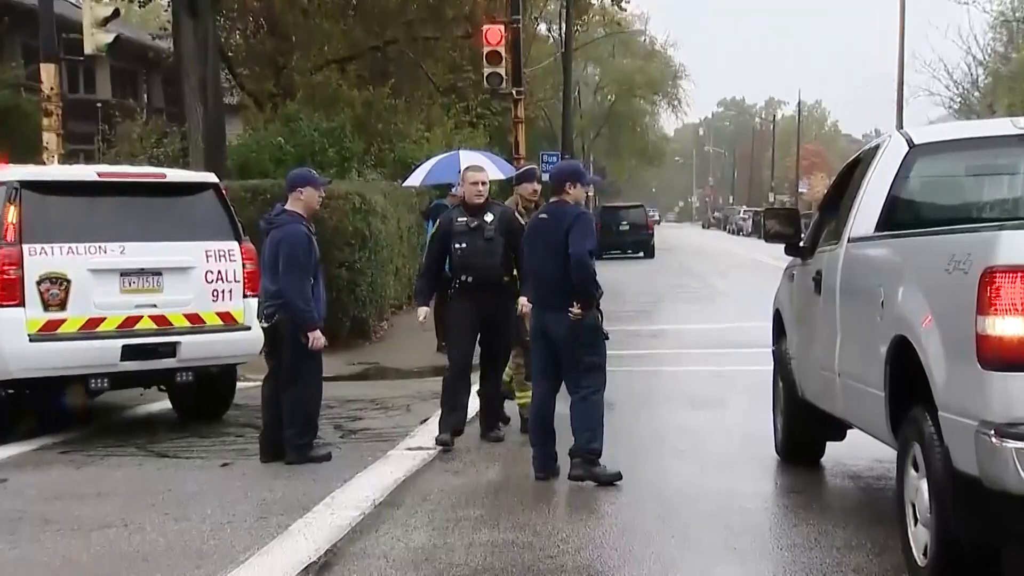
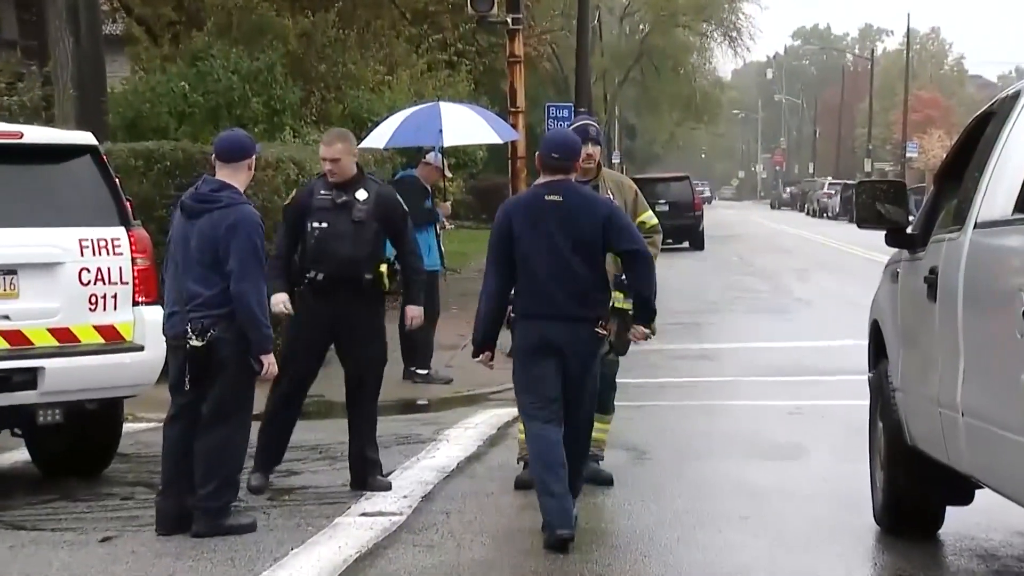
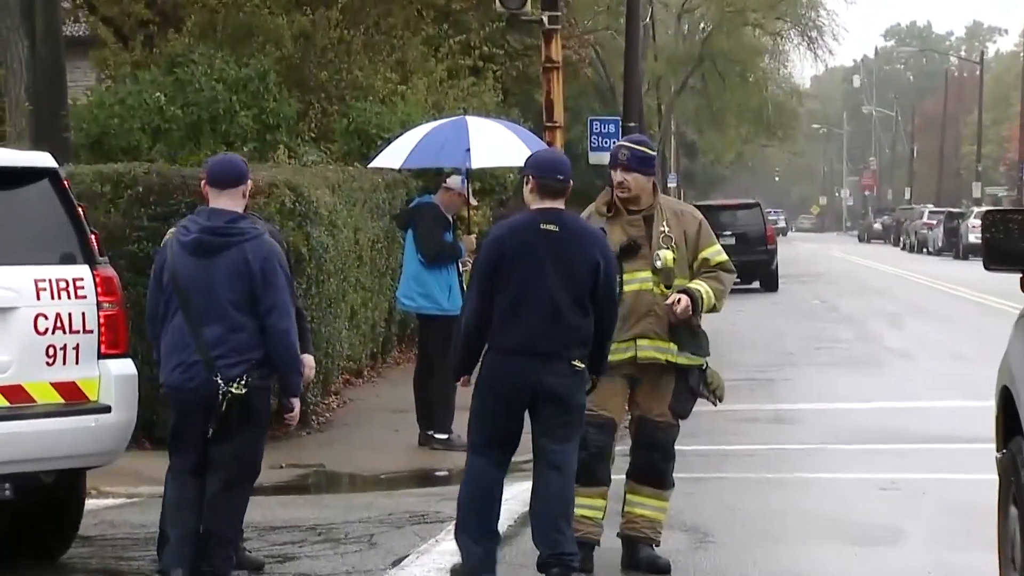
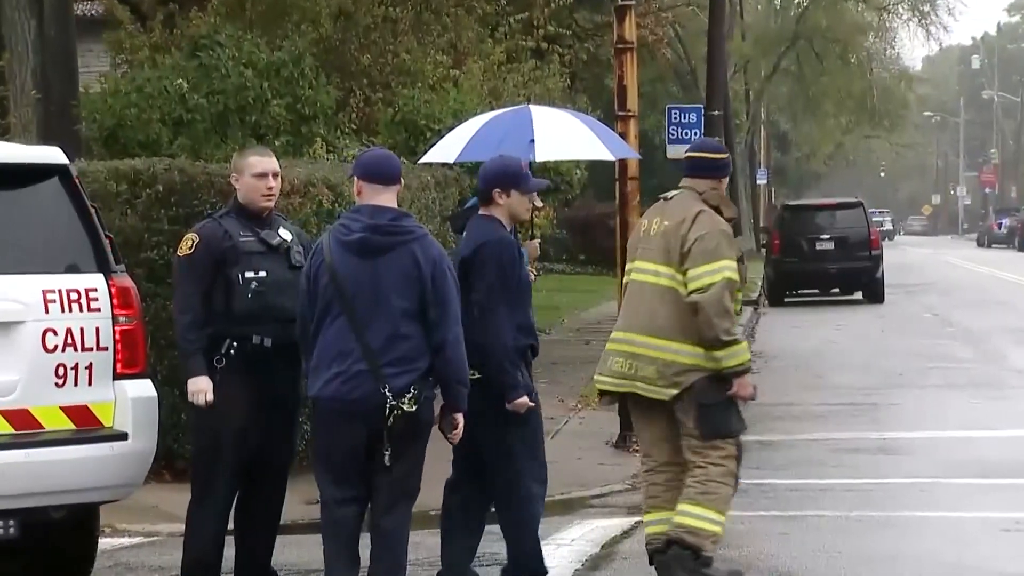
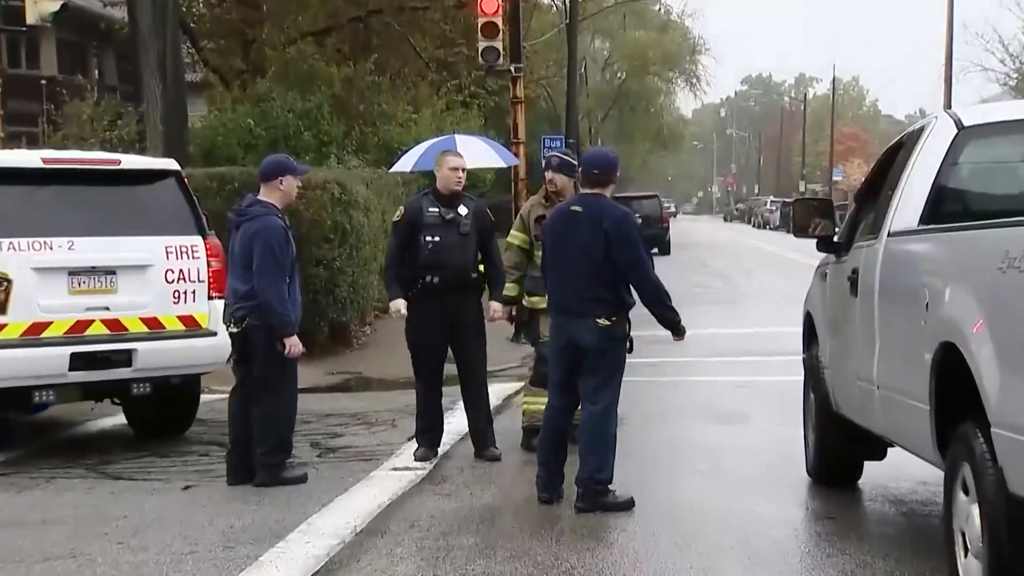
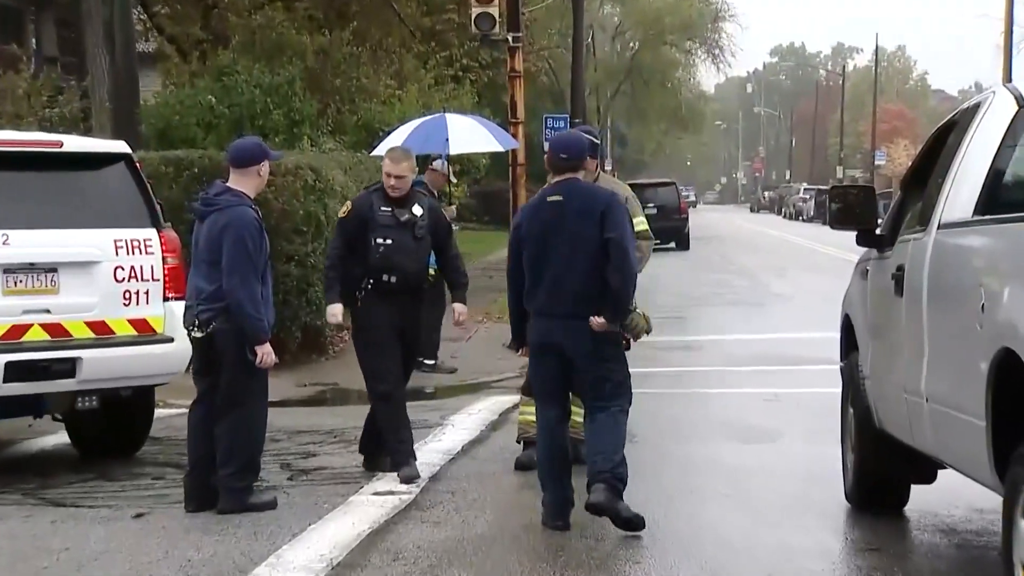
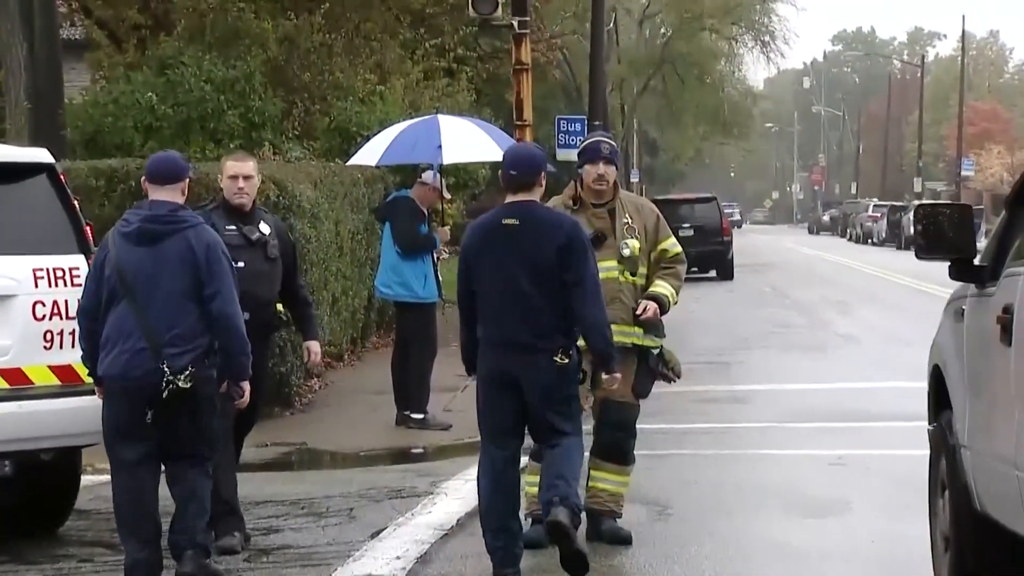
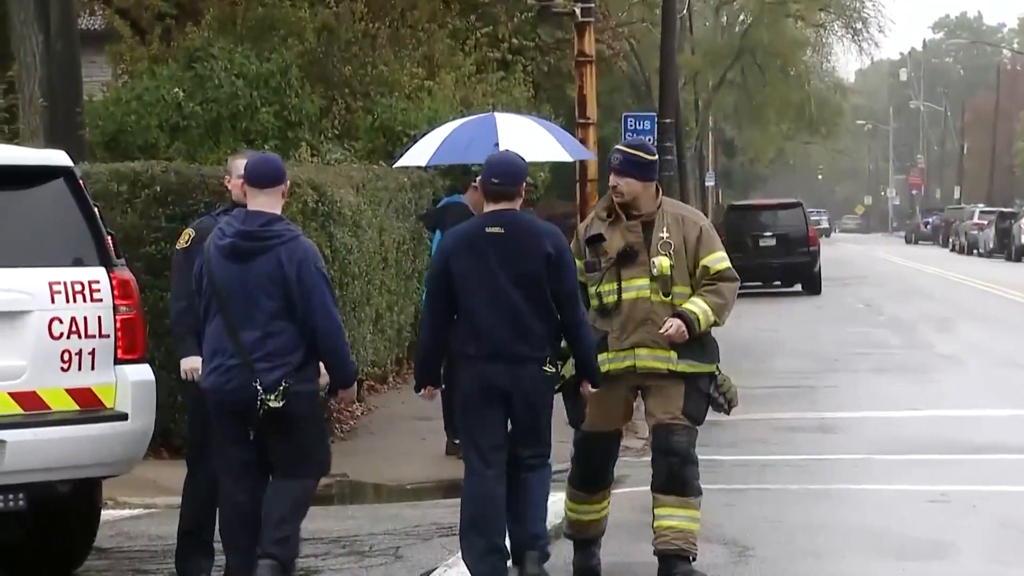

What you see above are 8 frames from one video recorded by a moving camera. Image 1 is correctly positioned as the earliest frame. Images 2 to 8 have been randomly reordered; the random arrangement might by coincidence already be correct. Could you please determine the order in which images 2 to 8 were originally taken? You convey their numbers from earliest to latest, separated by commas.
5, 6, 2, 7, 3, 8, 4
